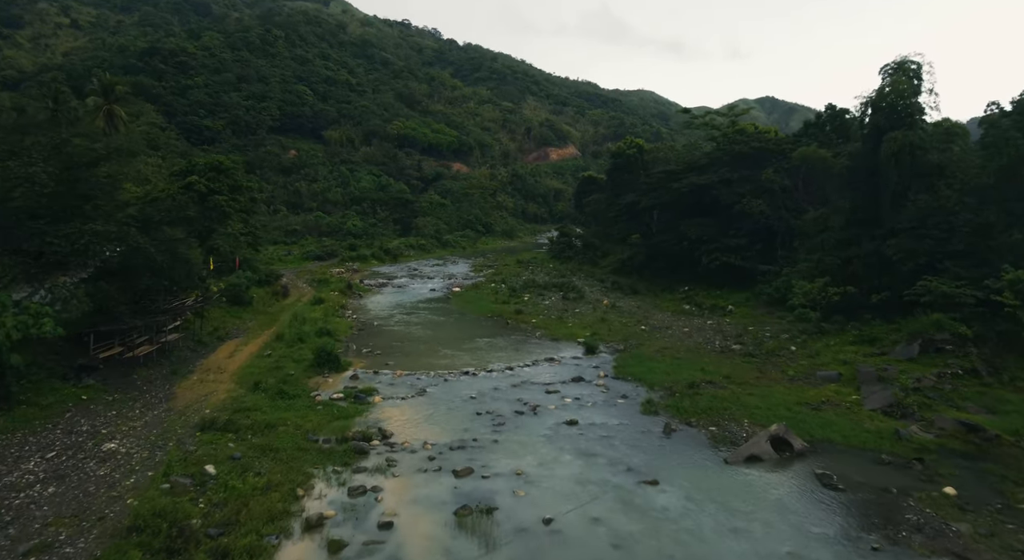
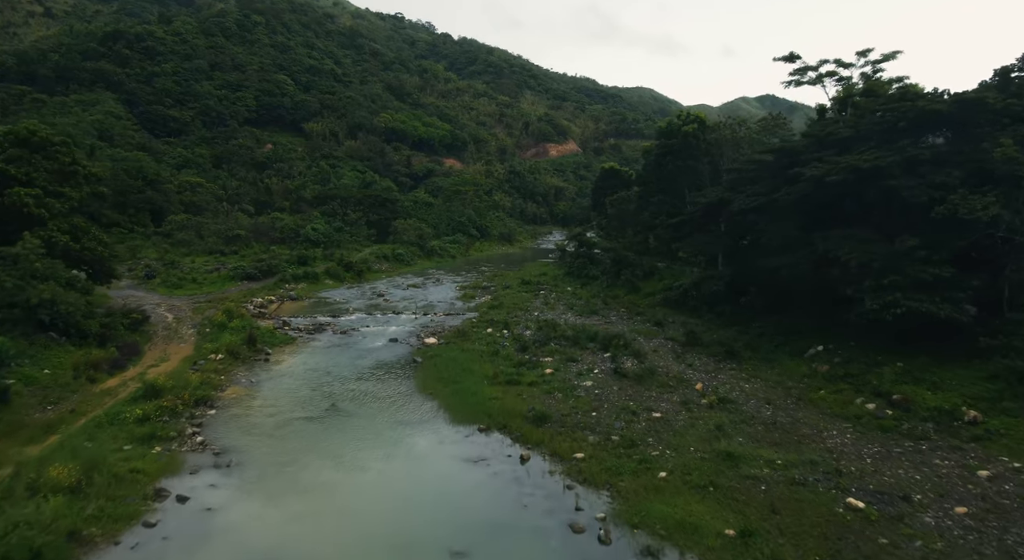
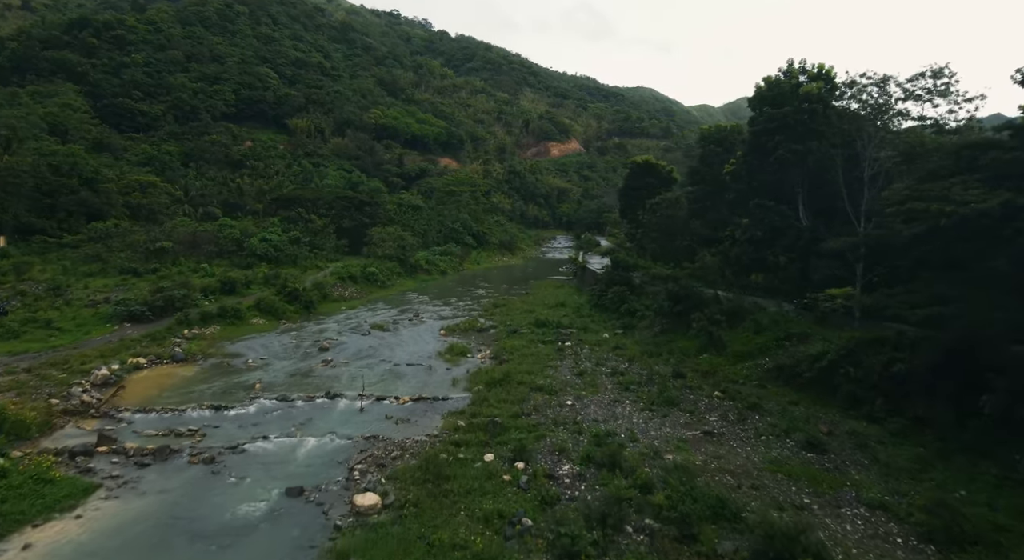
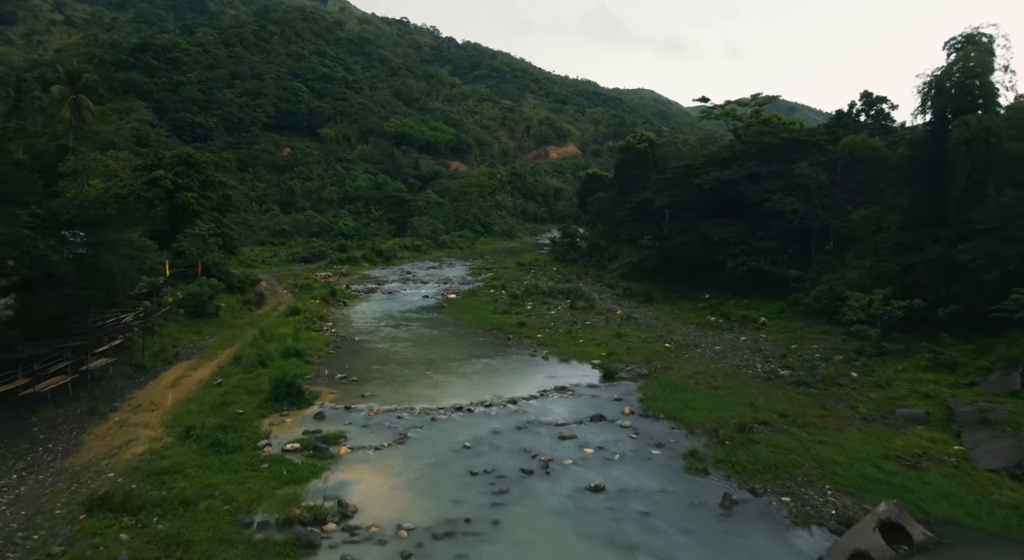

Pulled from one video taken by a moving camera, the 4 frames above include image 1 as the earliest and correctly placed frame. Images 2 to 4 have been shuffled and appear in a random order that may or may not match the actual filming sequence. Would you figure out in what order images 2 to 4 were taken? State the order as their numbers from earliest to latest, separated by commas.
4, 2, 3
